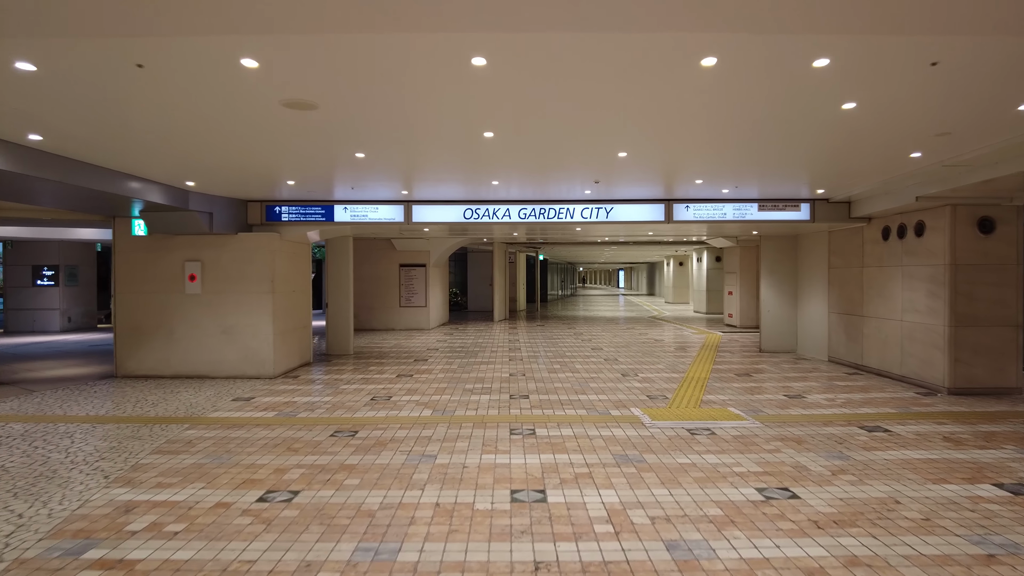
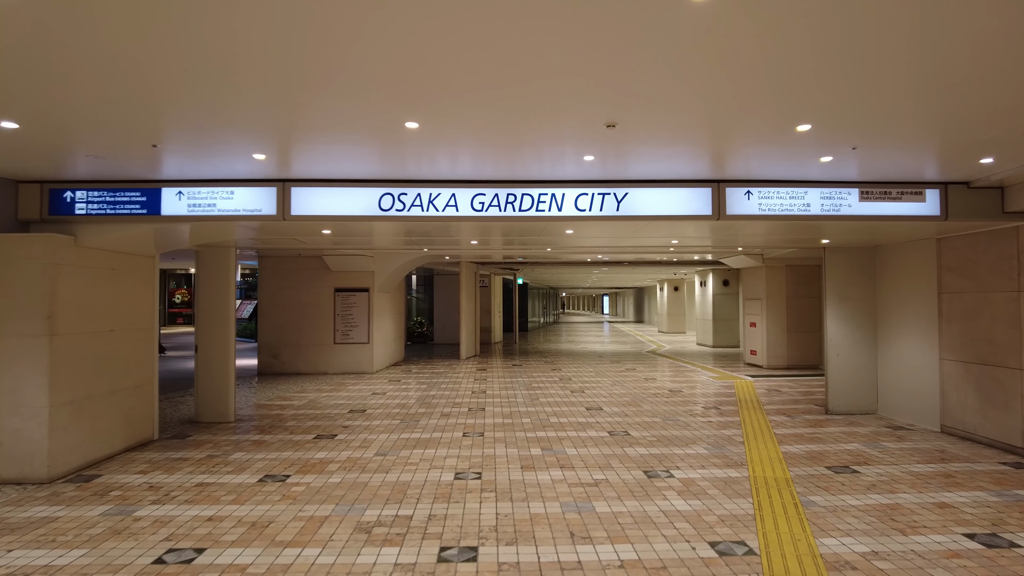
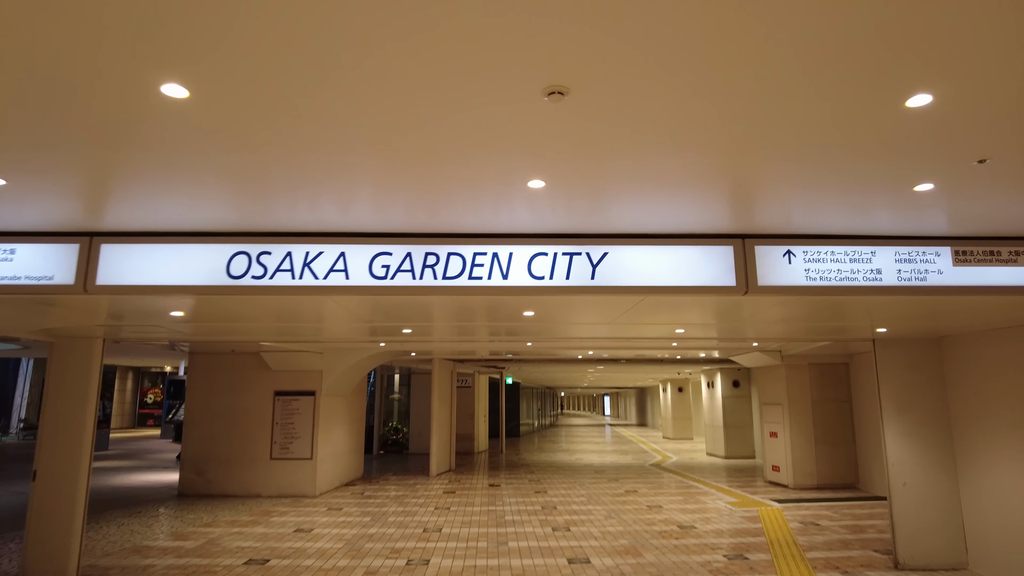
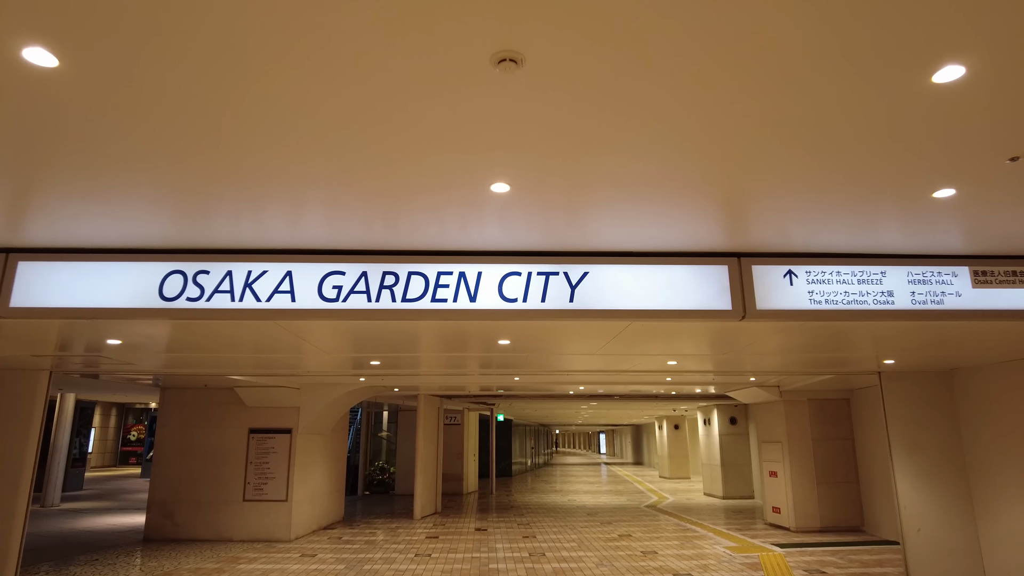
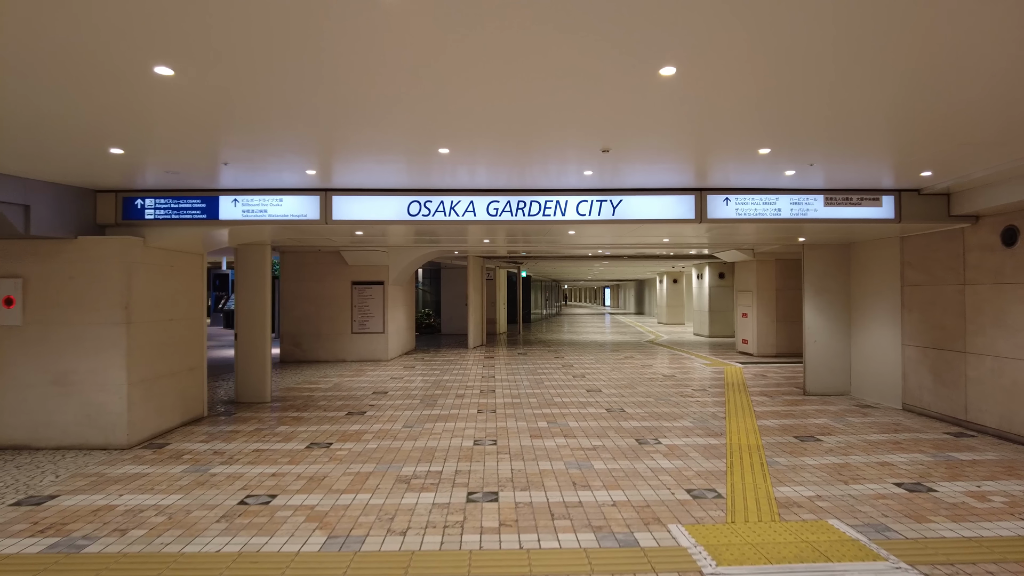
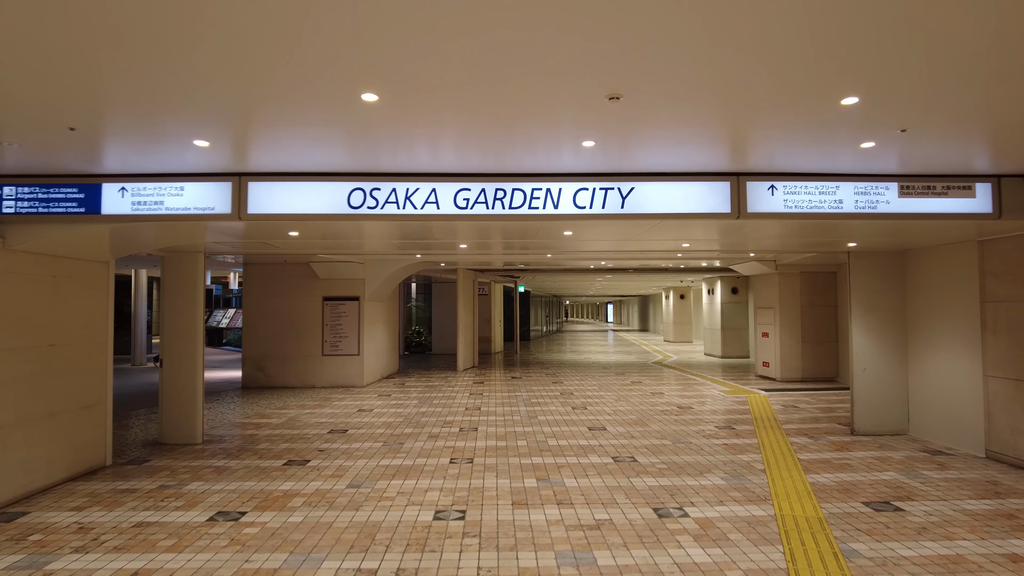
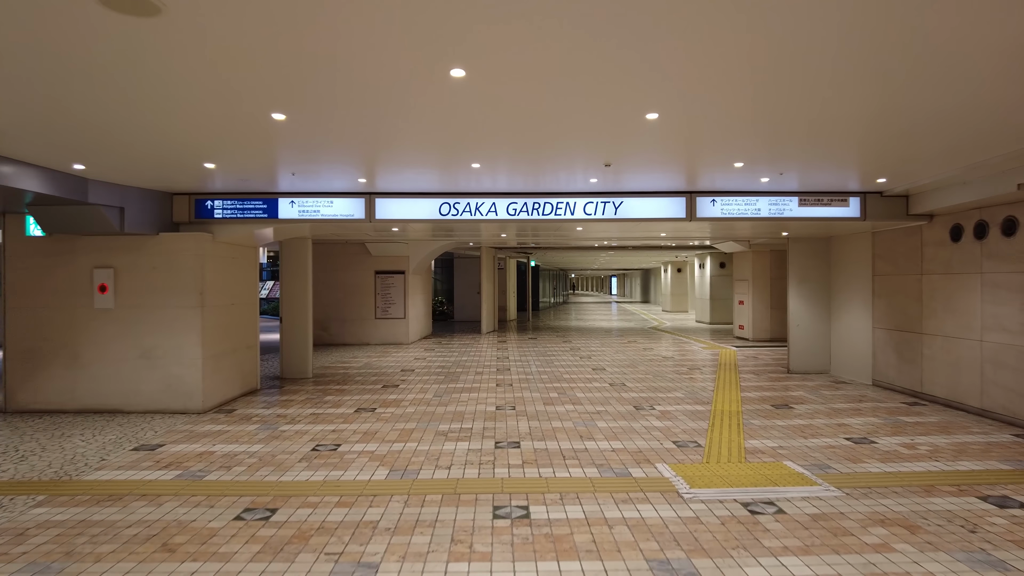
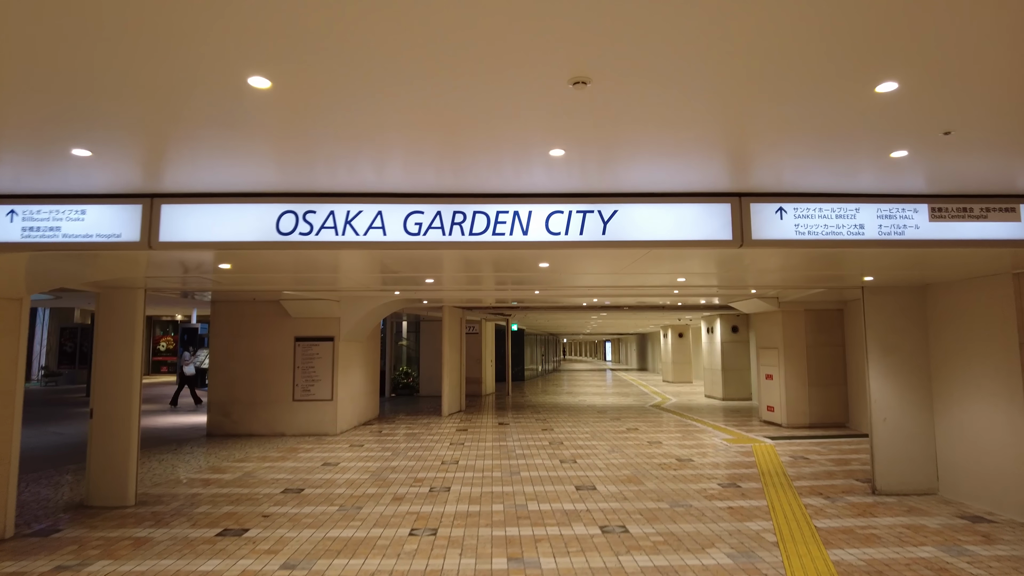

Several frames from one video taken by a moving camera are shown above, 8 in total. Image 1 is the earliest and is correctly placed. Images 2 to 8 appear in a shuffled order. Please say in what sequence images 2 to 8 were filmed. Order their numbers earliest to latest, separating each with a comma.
7, 5, 2, 6, 8, 3, 4
